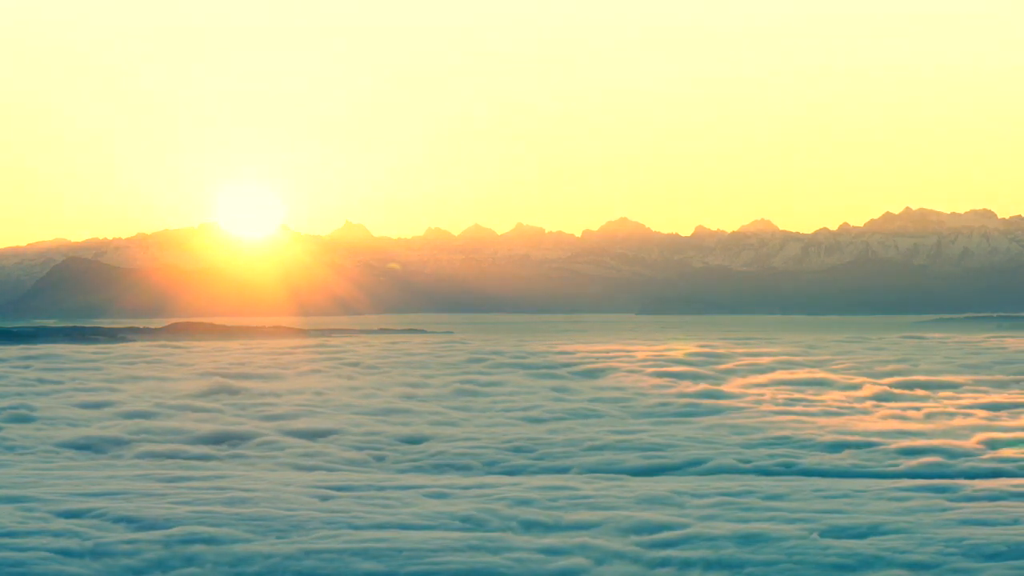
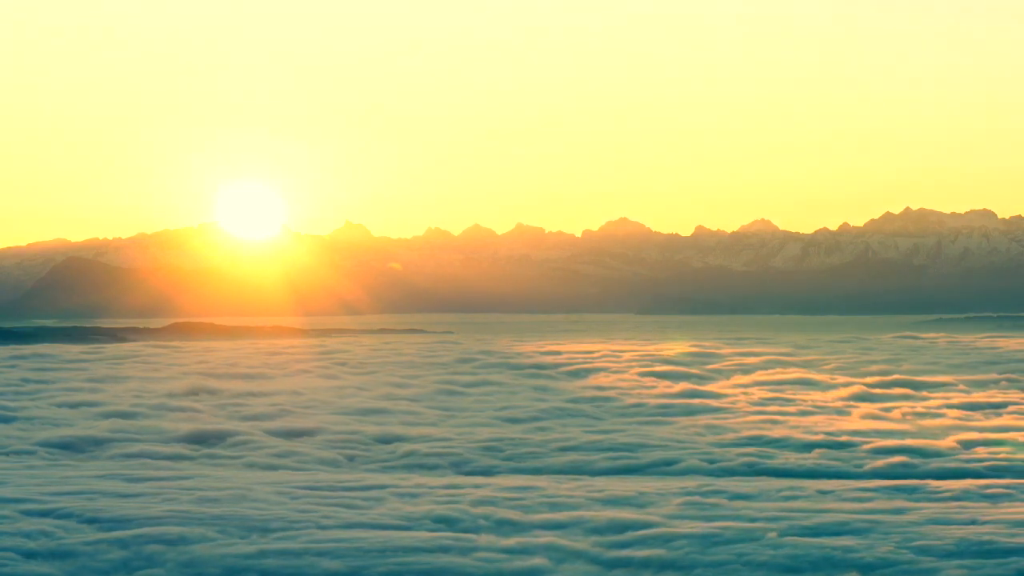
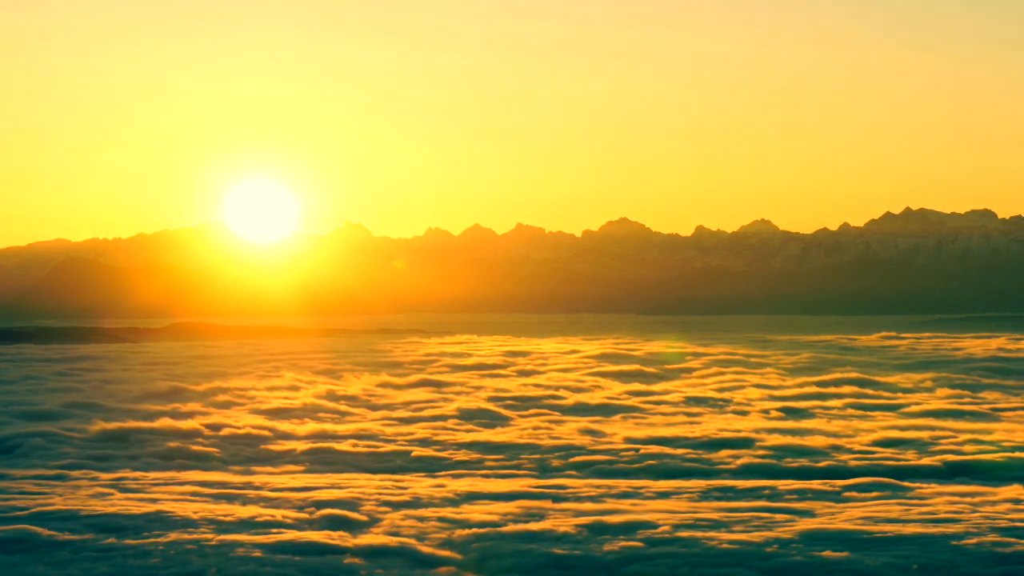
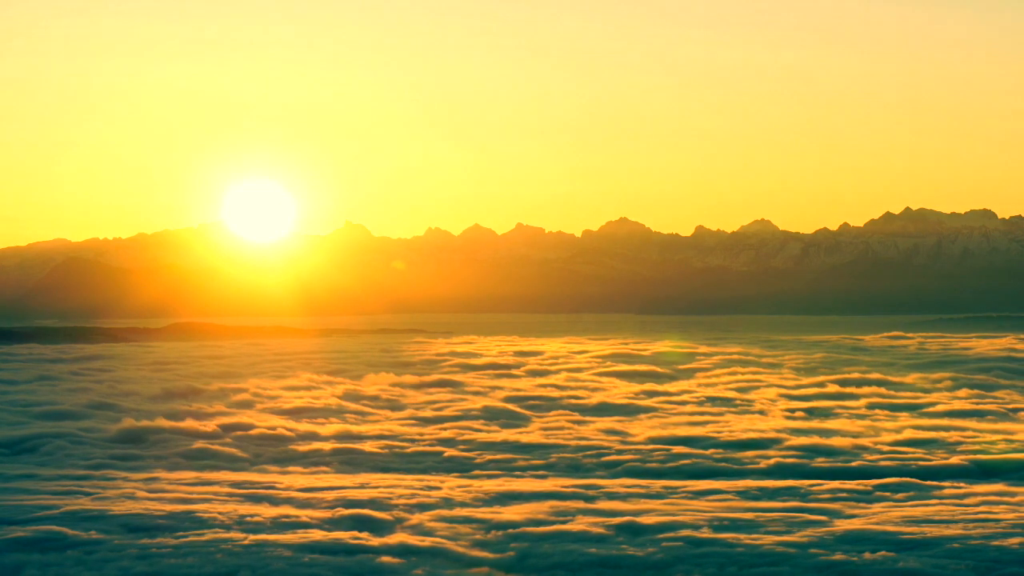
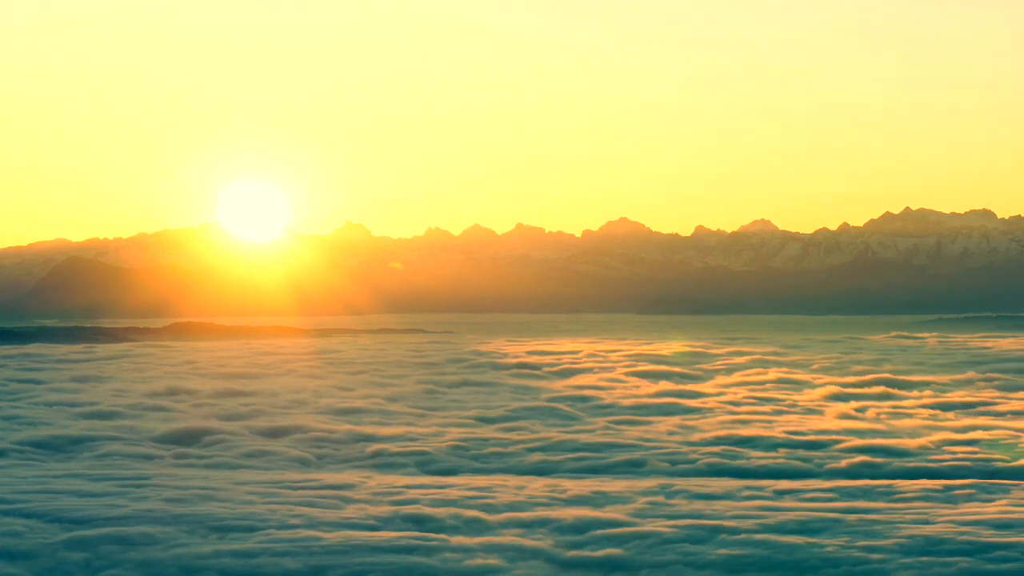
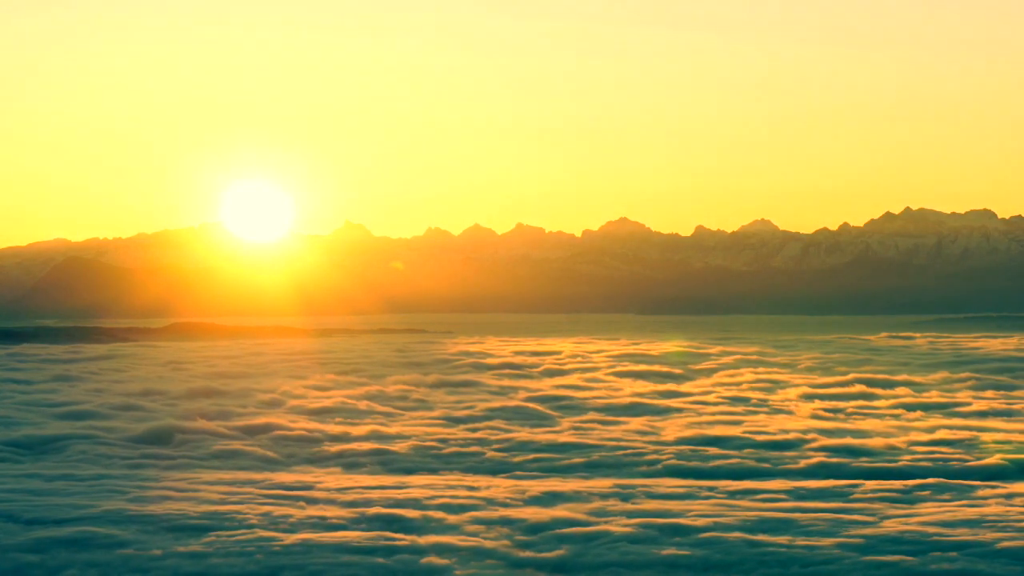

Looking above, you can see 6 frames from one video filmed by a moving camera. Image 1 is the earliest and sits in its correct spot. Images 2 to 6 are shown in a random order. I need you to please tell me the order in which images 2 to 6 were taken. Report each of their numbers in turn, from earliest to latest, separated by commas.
2, 5, 6, 4, 3
